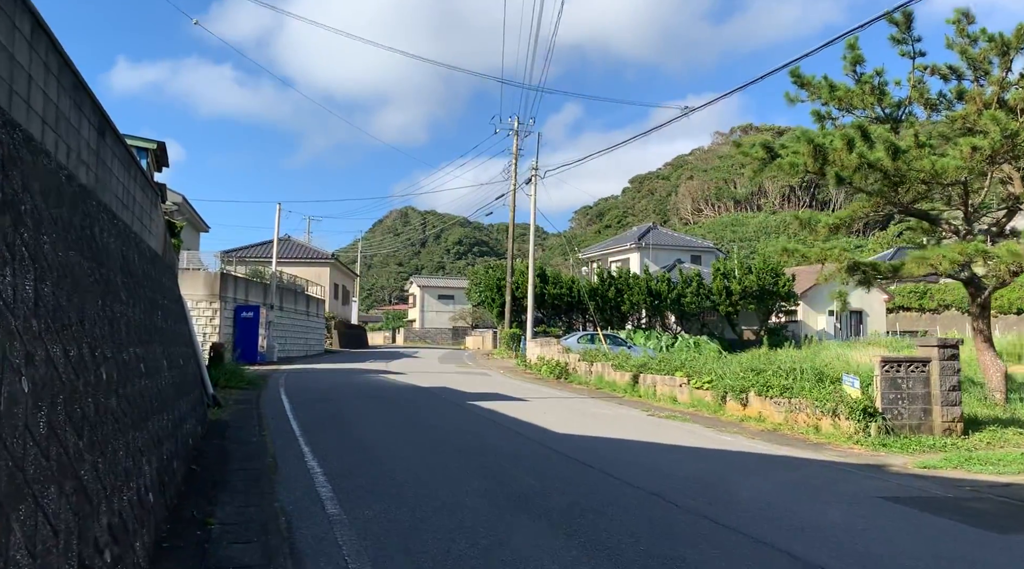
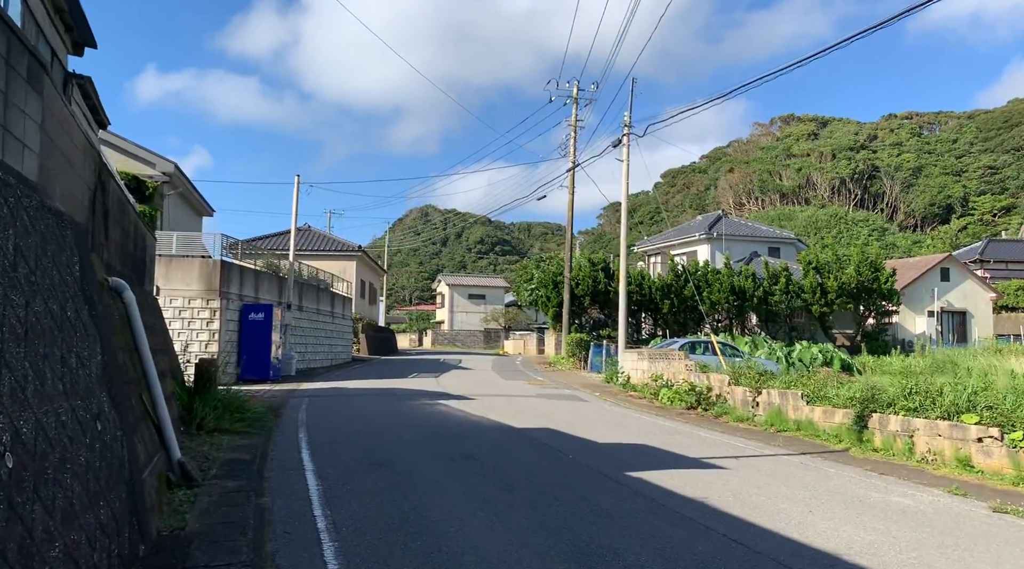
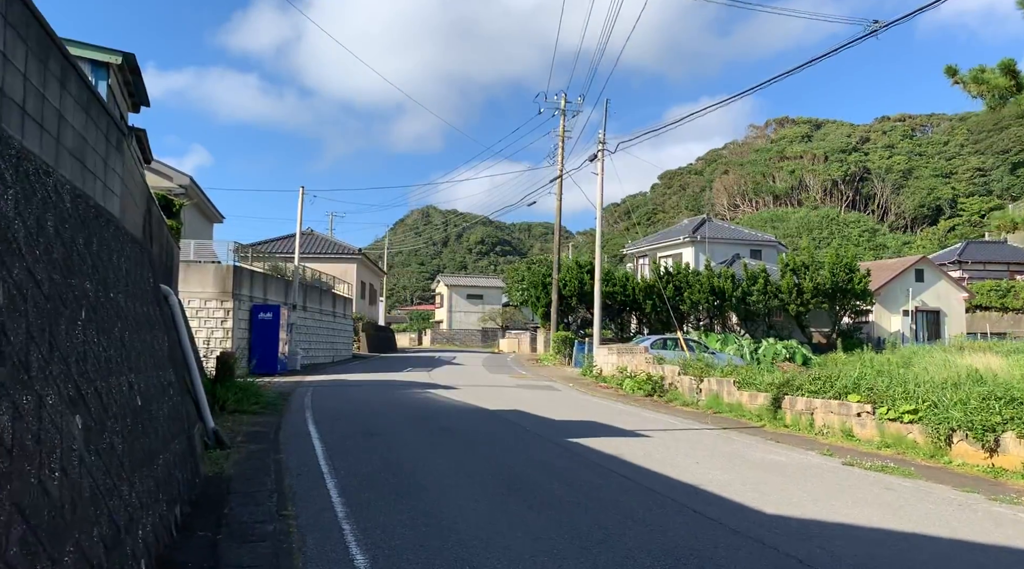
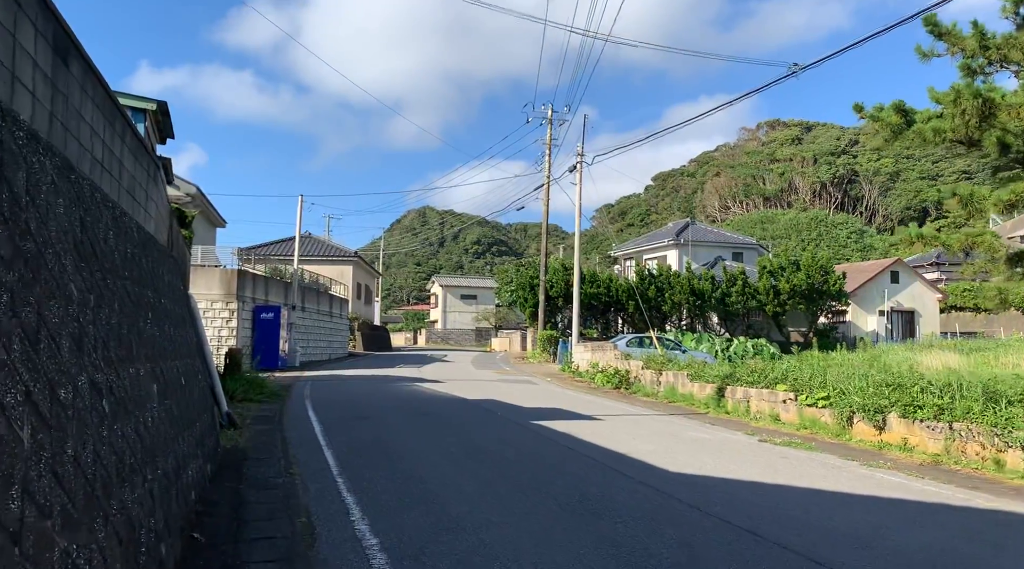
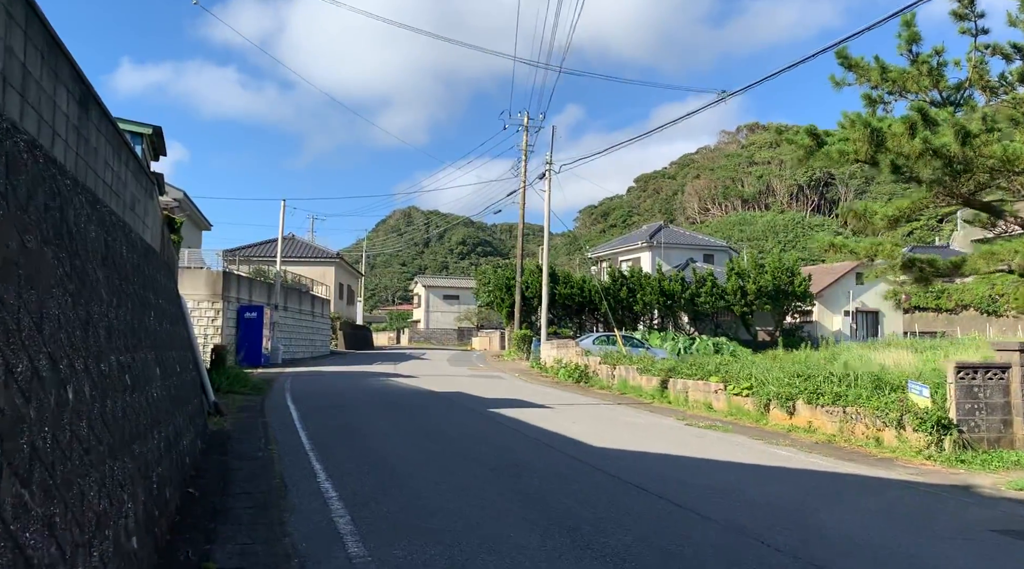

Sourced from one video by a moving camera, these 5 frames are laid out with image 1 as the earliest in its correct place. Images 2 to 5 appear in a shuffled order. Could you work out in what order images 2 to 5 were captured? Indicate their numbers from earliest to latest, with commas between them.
5, 4, 3, 2
